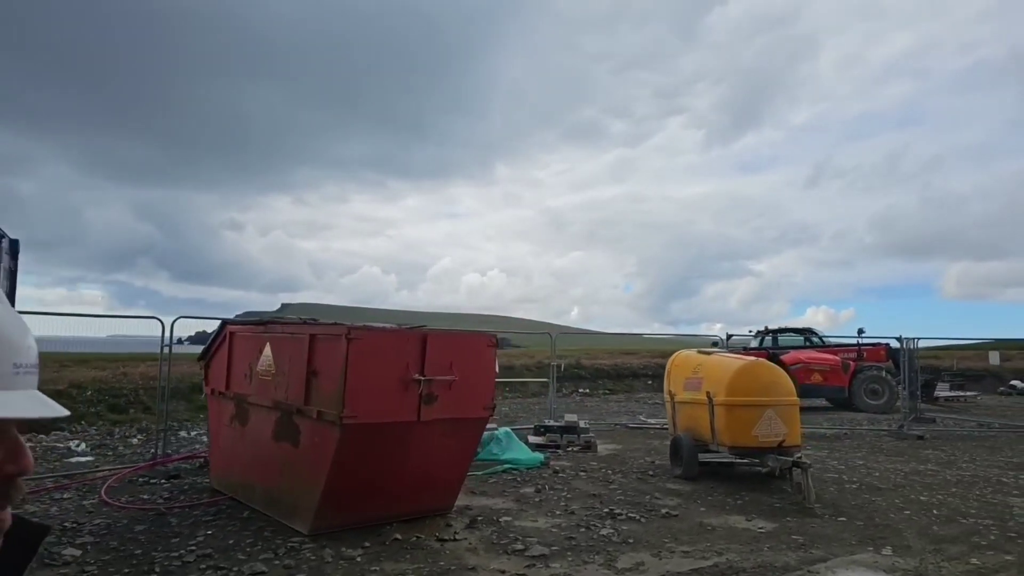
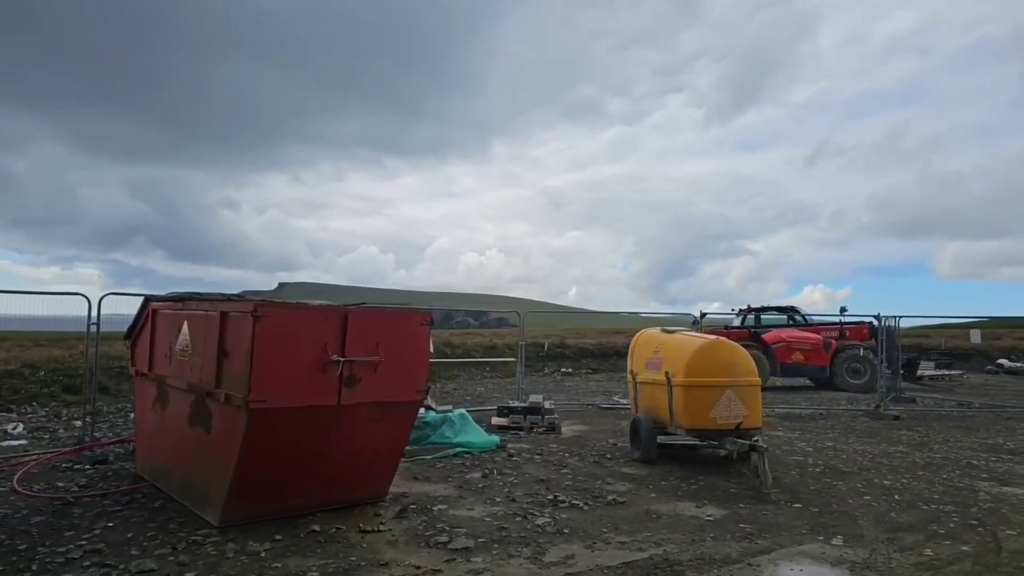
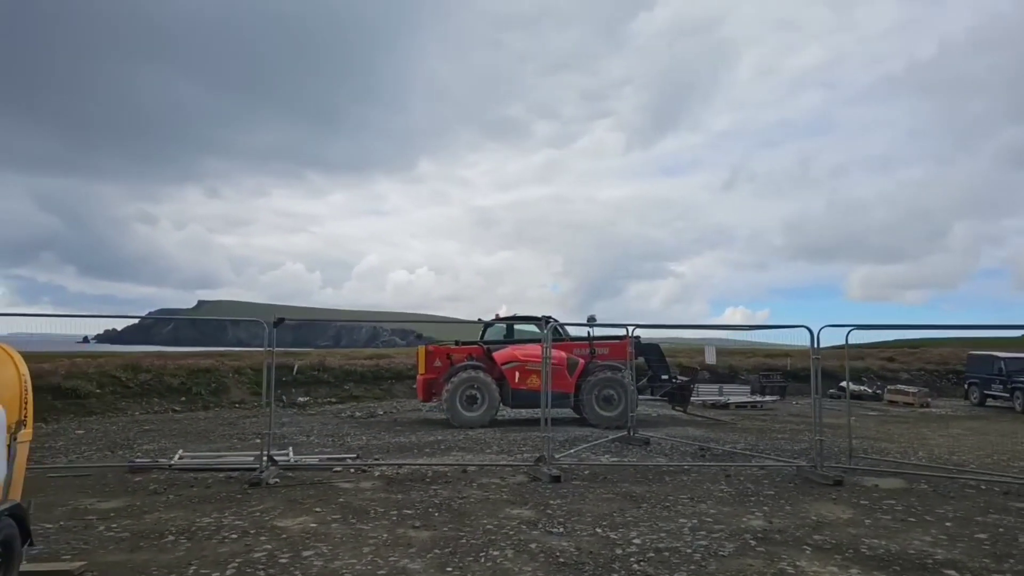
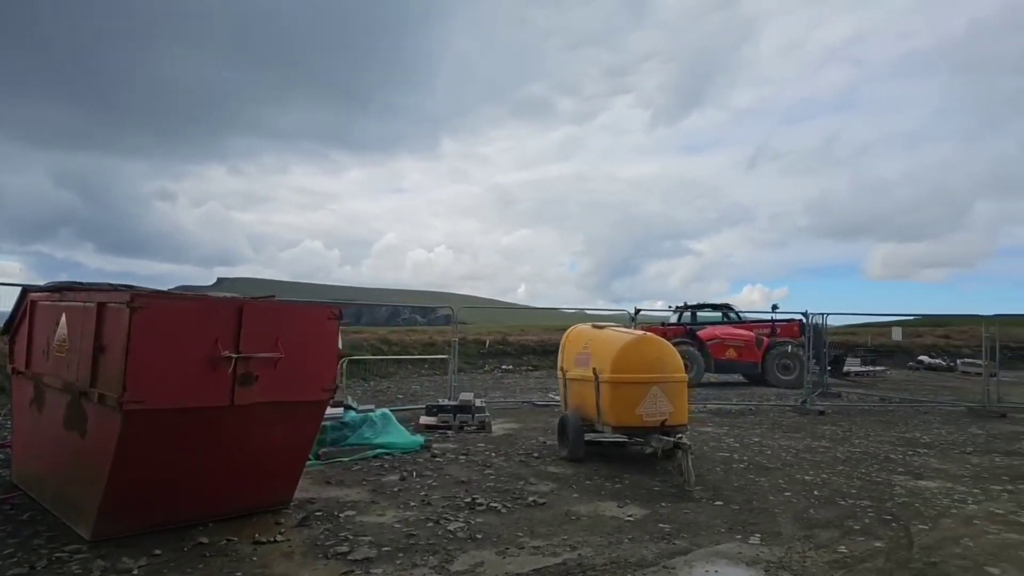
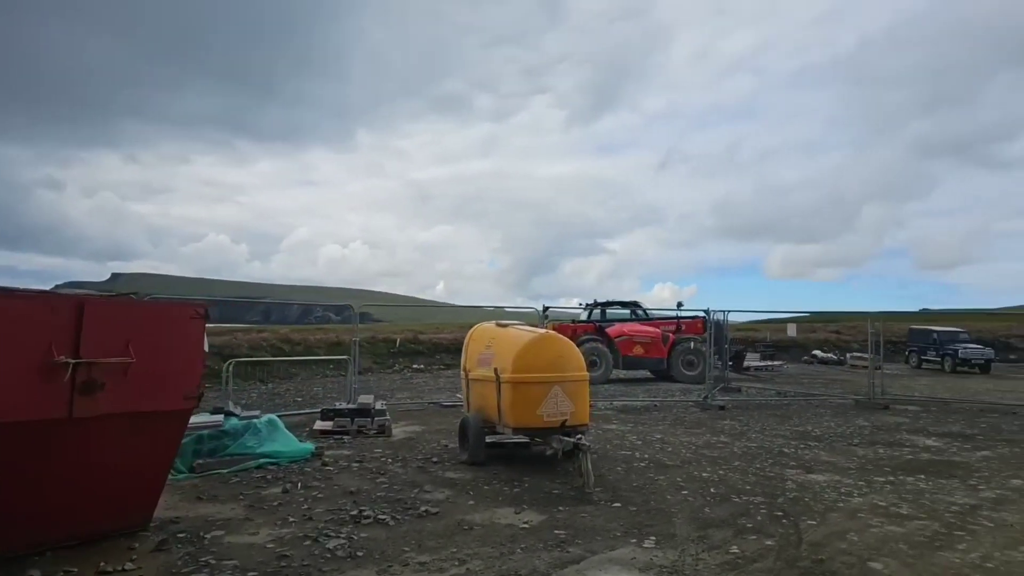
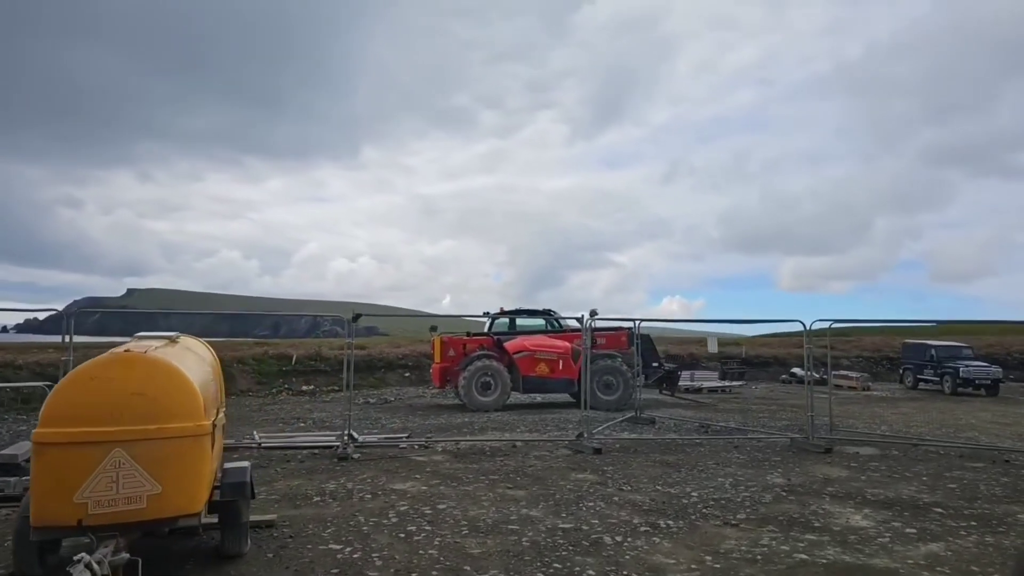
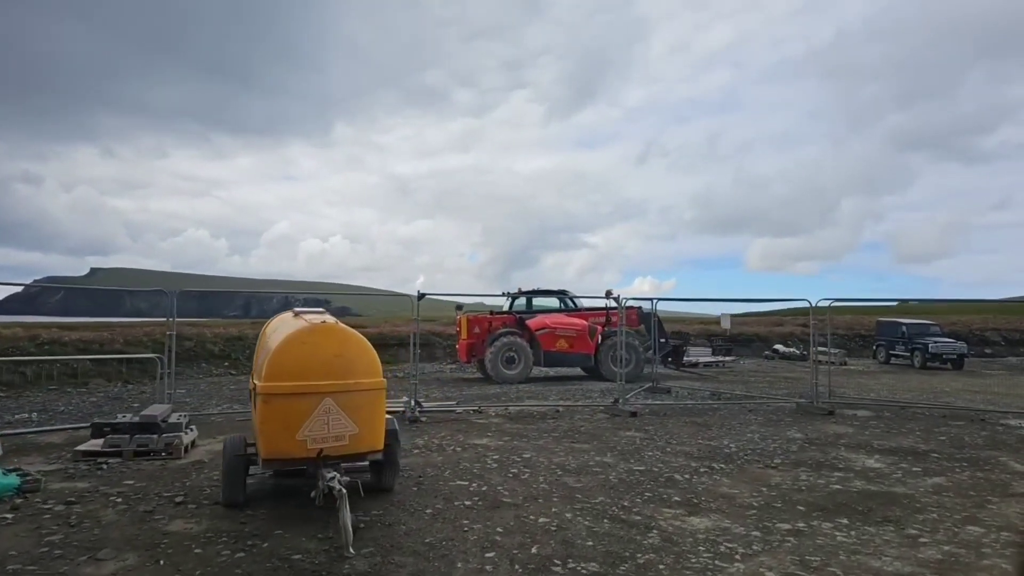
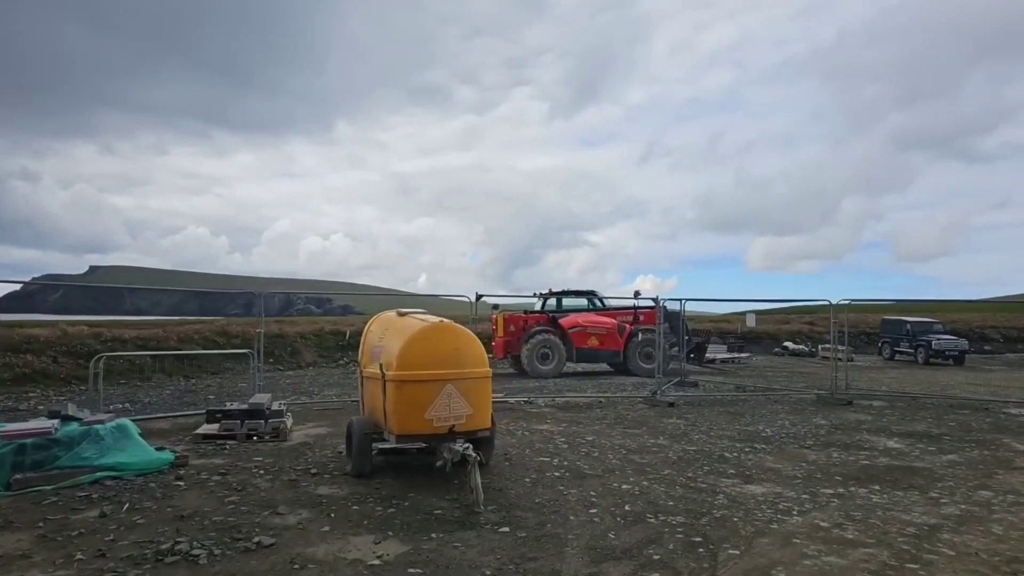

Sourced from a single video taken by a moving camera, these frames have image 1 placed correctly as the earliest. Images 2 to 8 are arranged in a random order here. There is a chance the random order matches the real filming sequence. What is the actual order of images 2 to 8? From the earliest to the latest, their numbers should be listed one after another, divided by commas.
2, 4, 5, 8, 7, 6, 3
